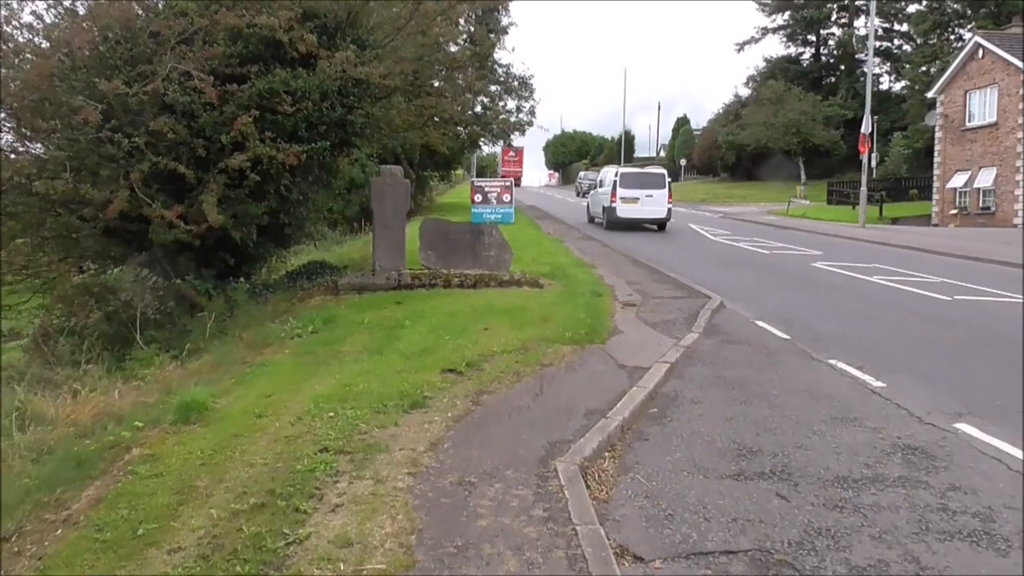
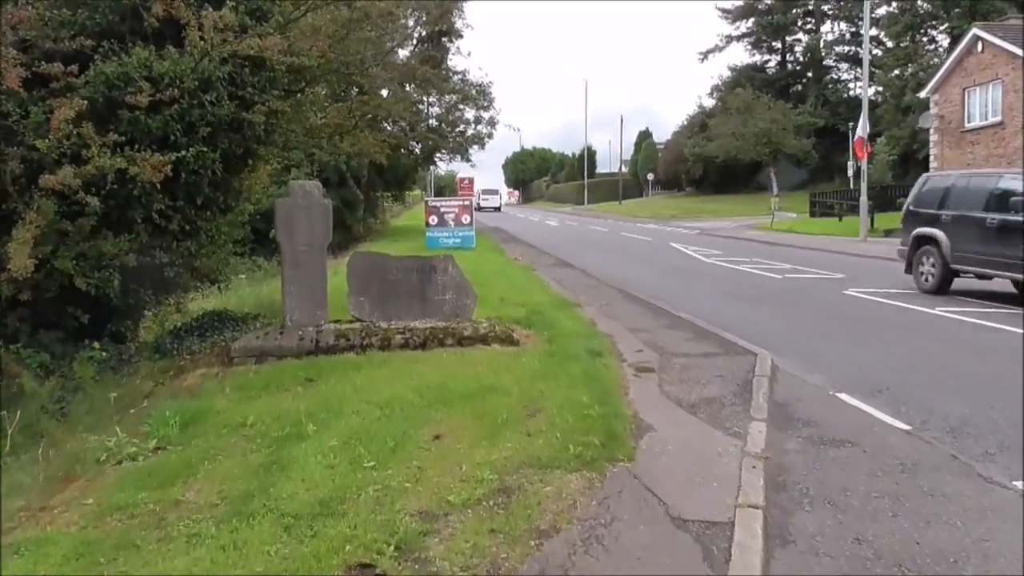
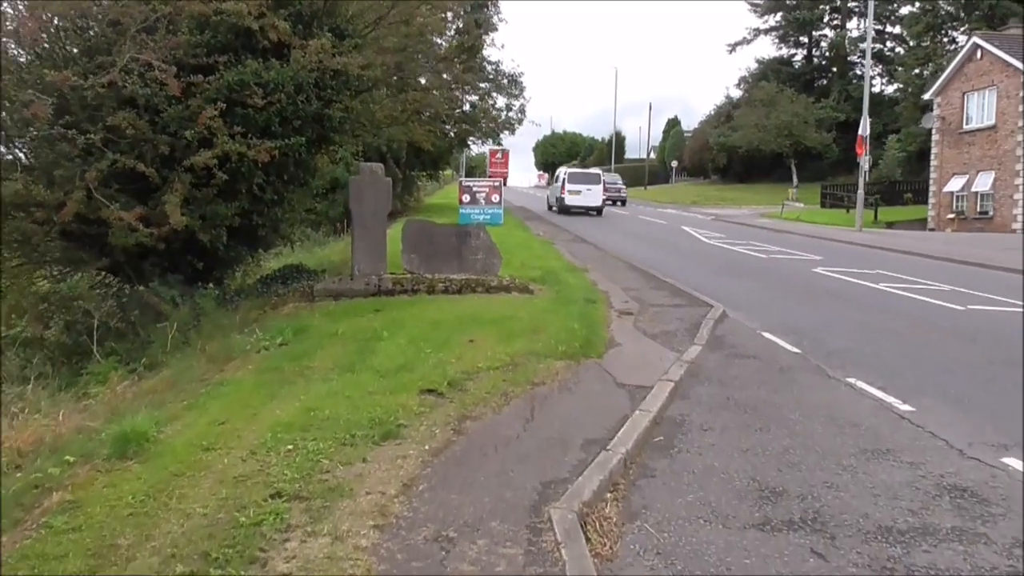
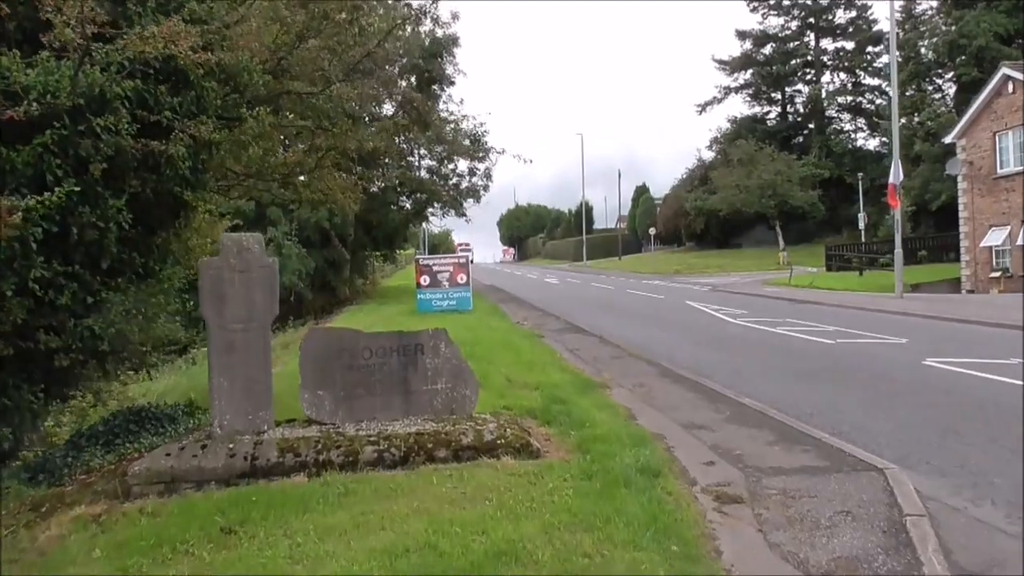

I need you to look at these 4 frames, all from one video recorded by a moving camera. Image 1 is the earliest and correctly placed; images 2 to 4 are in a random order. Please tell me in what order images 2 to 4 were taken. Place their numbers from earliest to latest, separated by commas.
3, 2, 4
